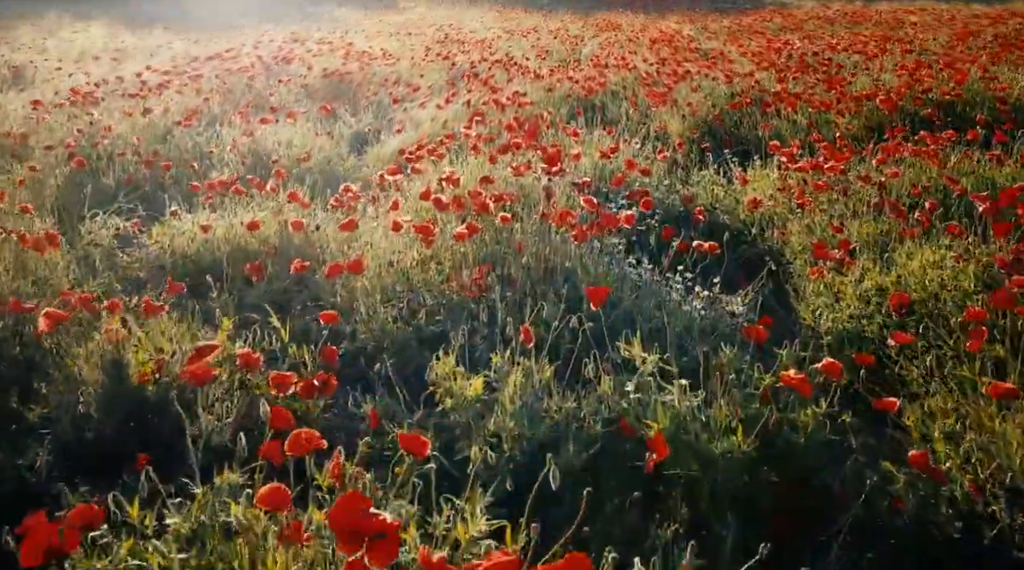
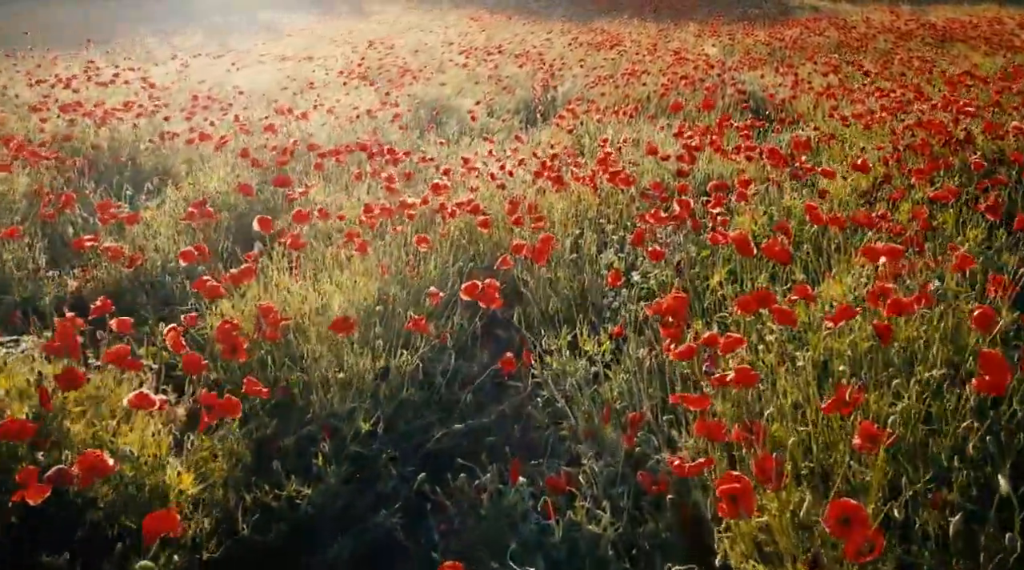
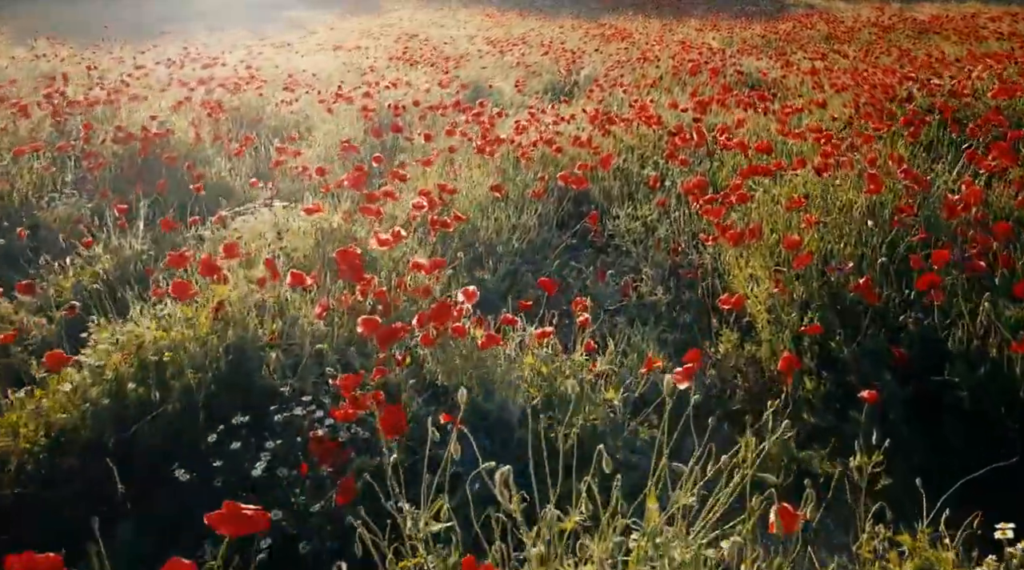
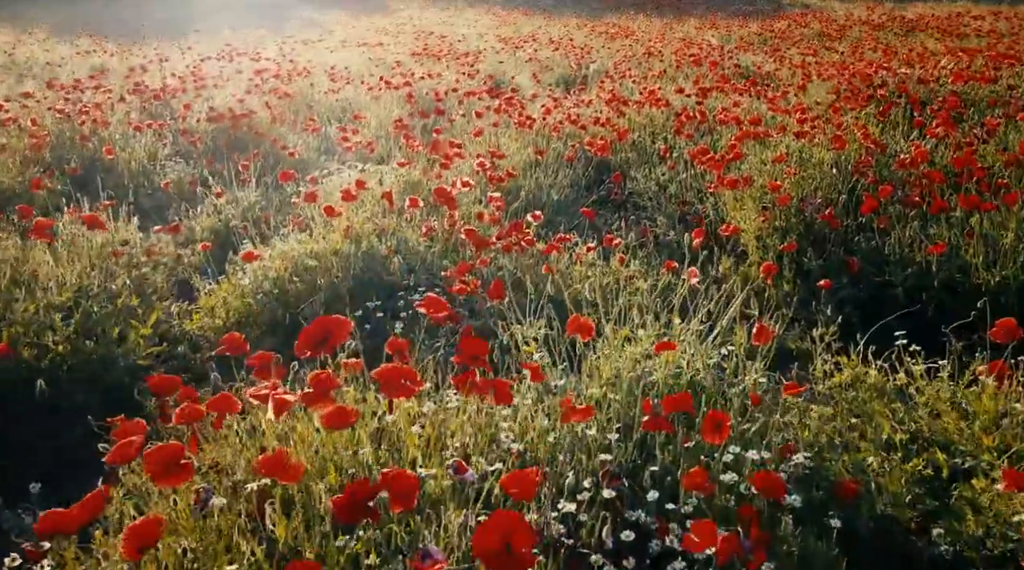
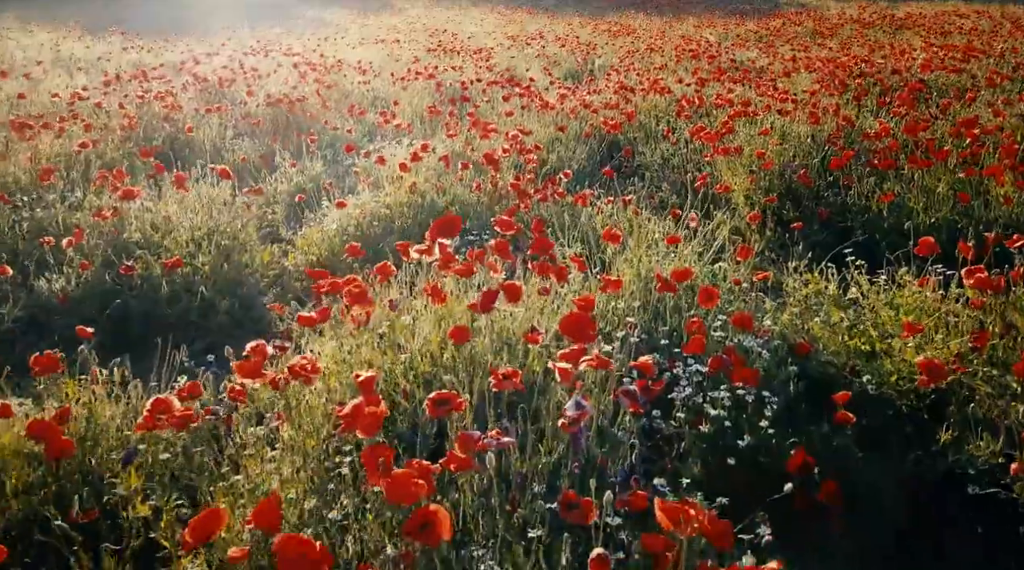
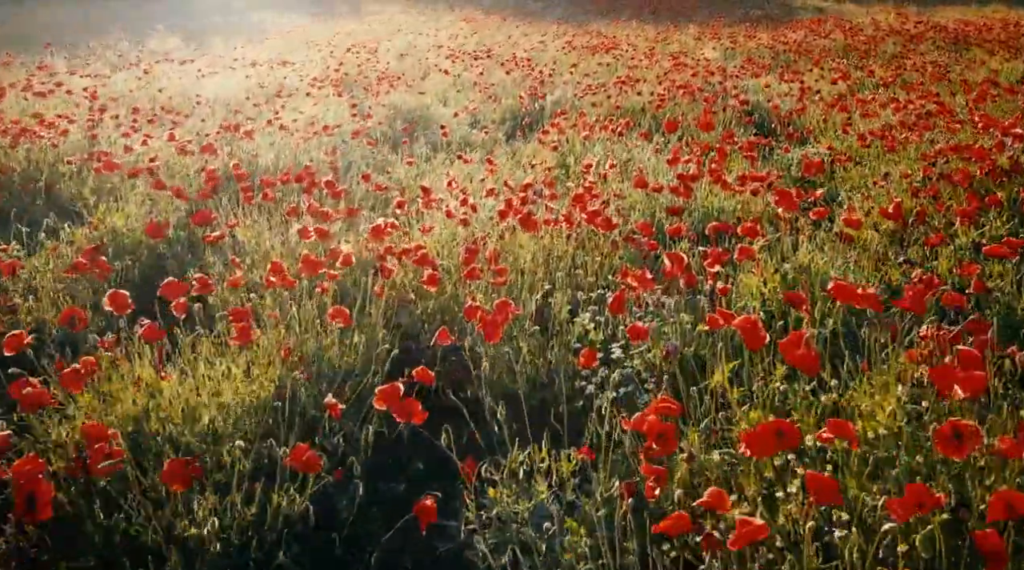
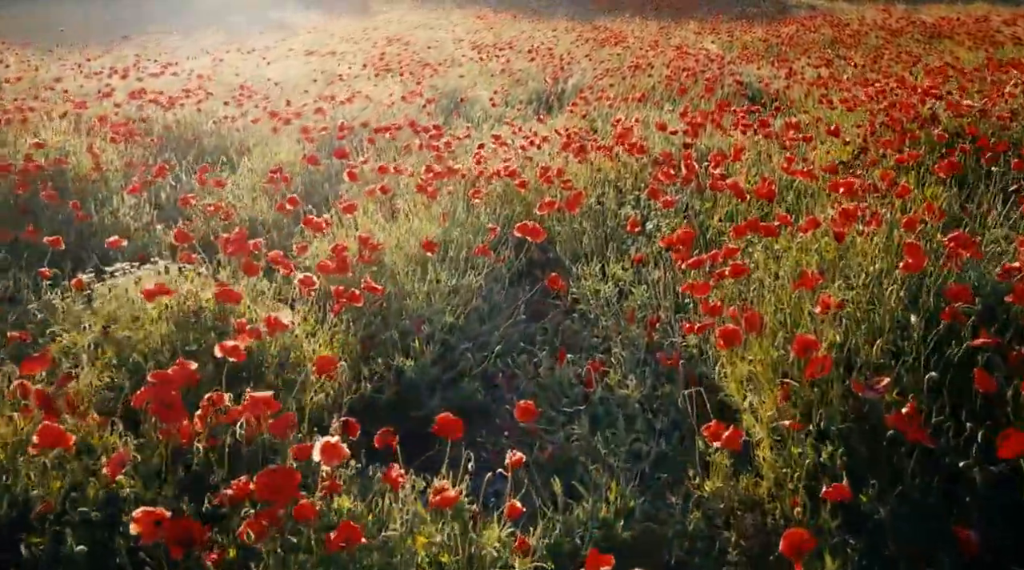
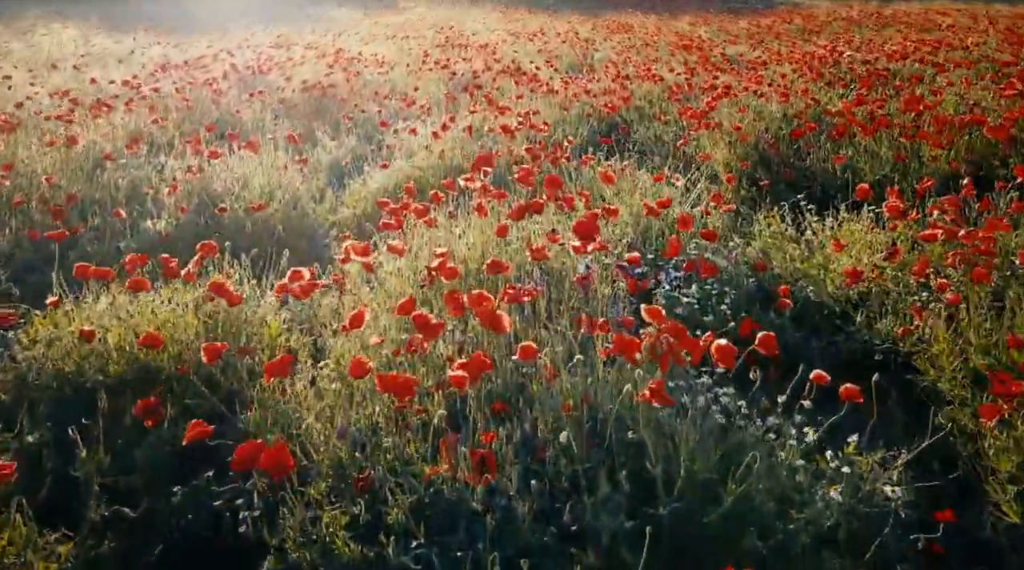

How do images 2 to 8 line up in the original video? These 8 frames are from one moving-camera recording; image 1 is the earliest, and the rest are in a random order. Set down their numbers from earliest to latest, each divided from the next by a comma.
8, 5, 4, 3, 7, 2, 6
